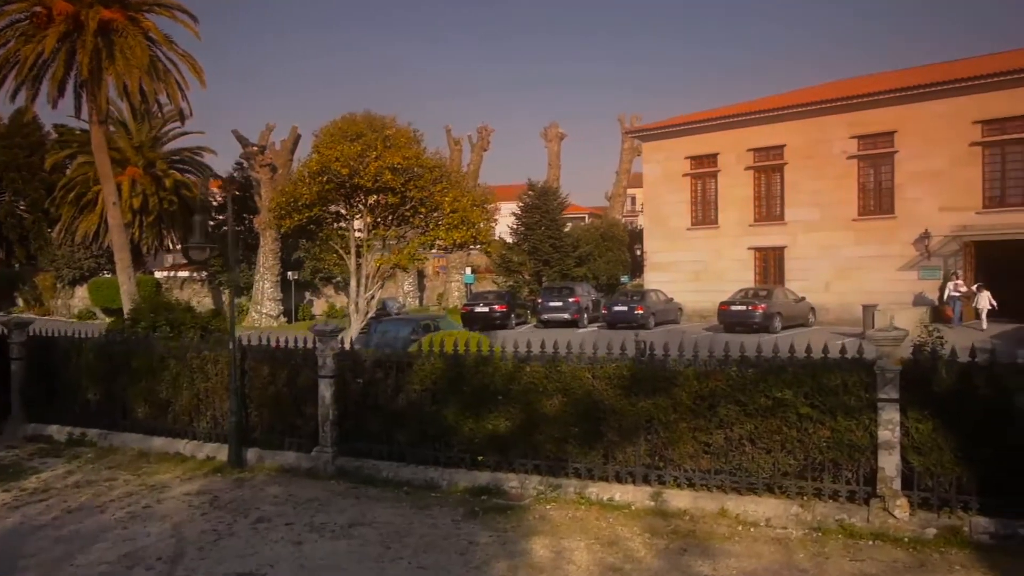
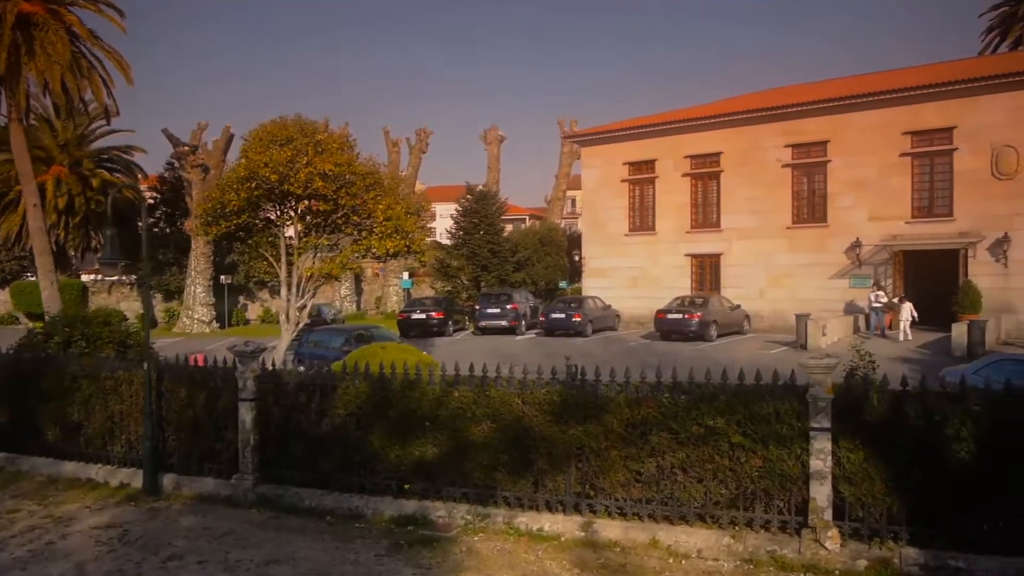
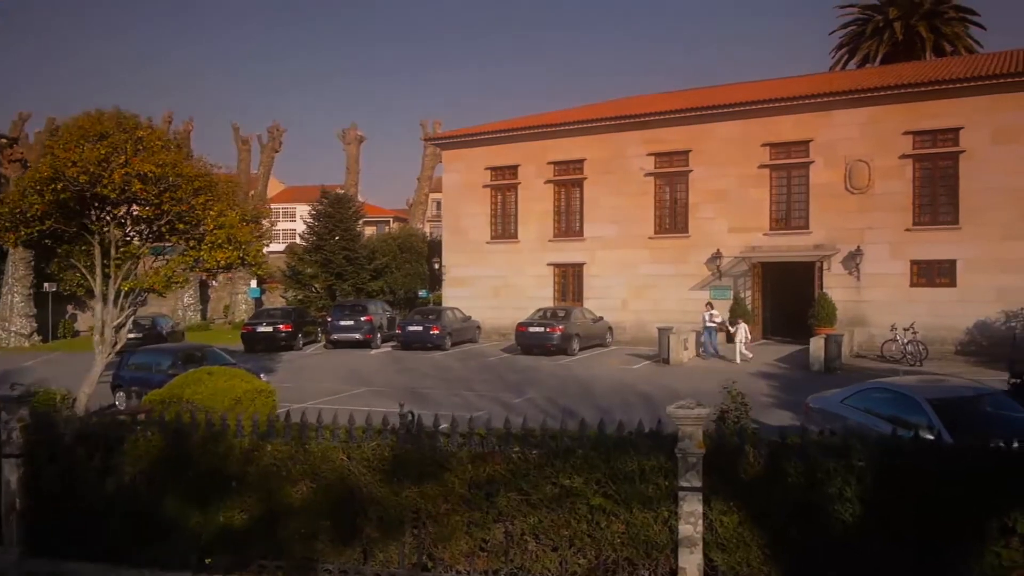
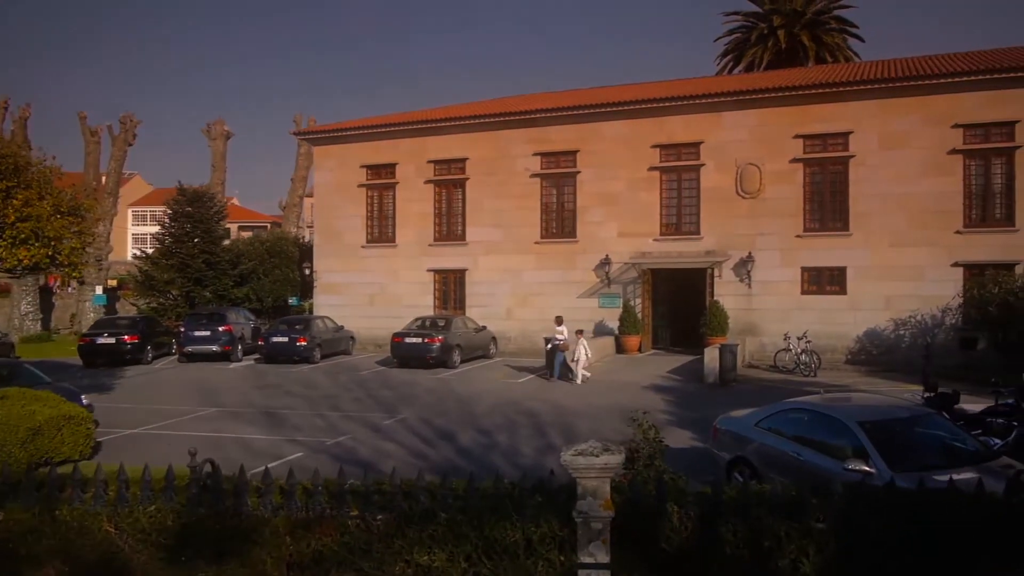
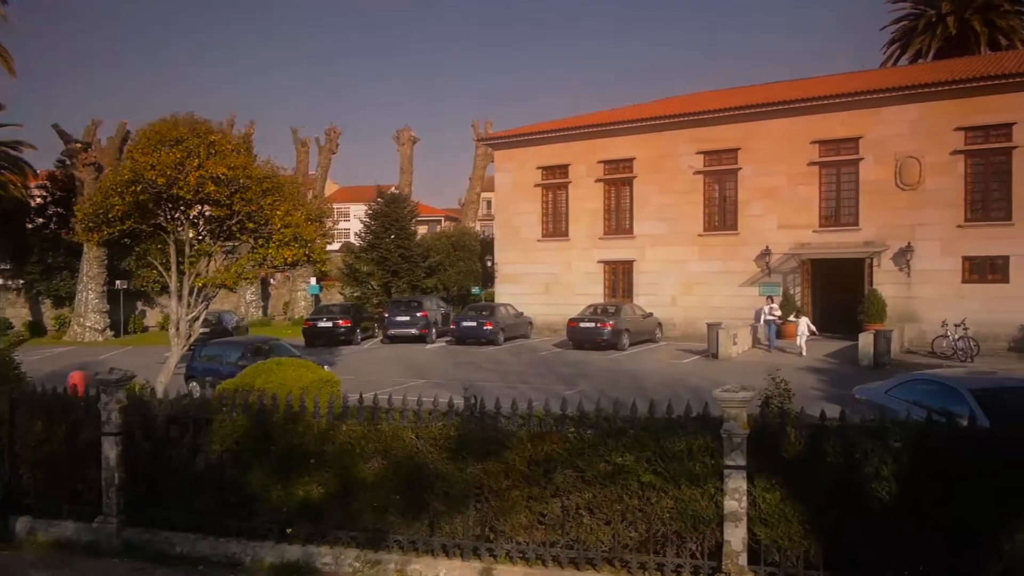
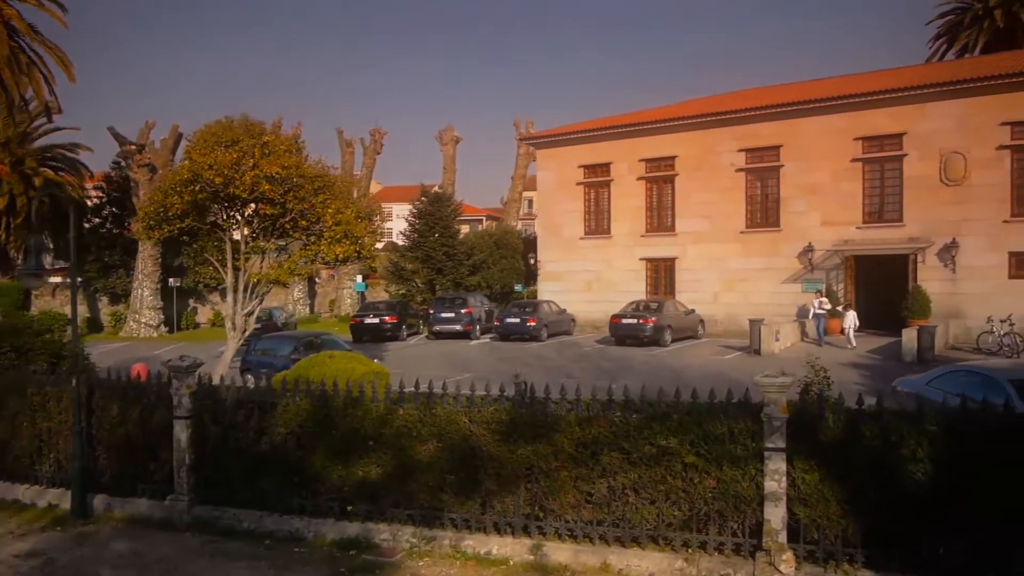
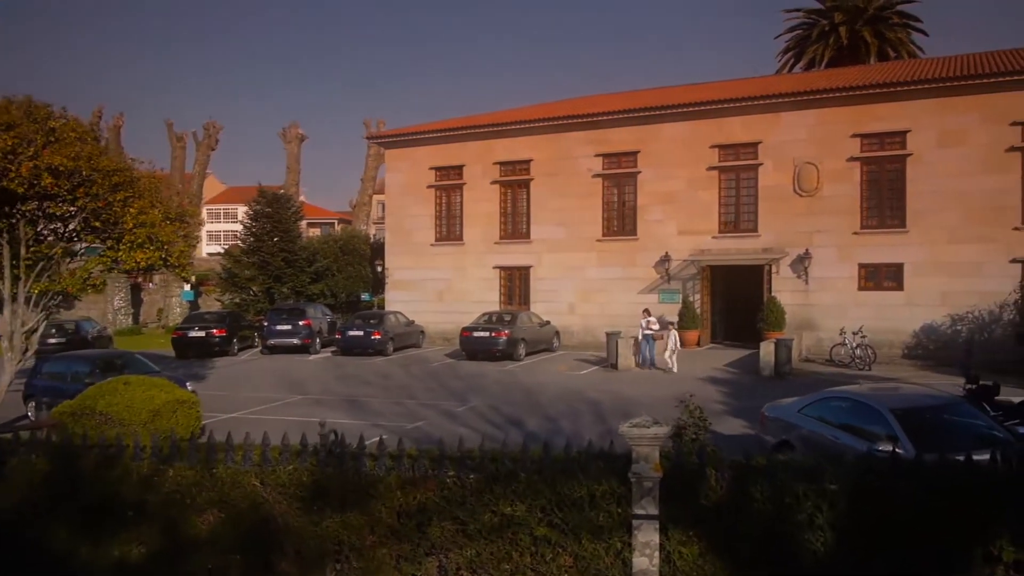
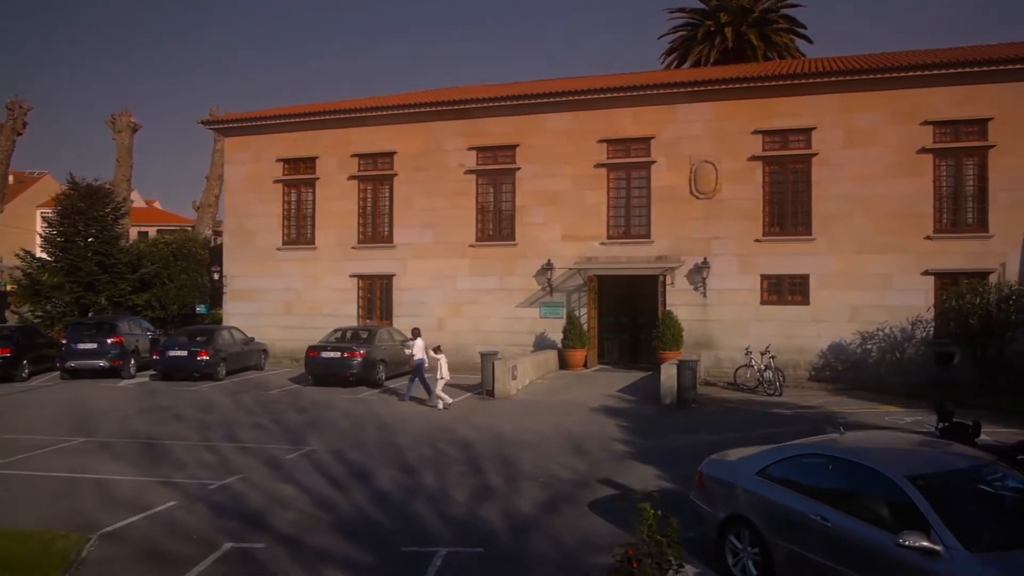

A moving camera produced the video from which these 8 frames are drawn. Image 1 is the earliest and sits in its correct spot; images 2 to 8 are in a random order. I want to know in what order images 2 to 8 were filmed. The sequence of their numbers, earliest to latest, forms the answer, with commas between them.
2, 6, 5, 3, 7, 4, 8
